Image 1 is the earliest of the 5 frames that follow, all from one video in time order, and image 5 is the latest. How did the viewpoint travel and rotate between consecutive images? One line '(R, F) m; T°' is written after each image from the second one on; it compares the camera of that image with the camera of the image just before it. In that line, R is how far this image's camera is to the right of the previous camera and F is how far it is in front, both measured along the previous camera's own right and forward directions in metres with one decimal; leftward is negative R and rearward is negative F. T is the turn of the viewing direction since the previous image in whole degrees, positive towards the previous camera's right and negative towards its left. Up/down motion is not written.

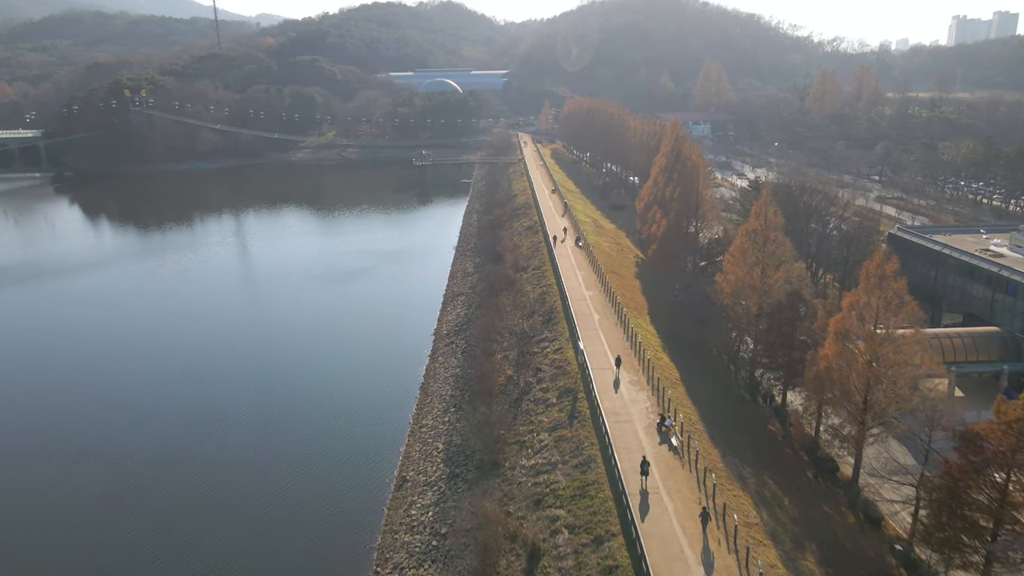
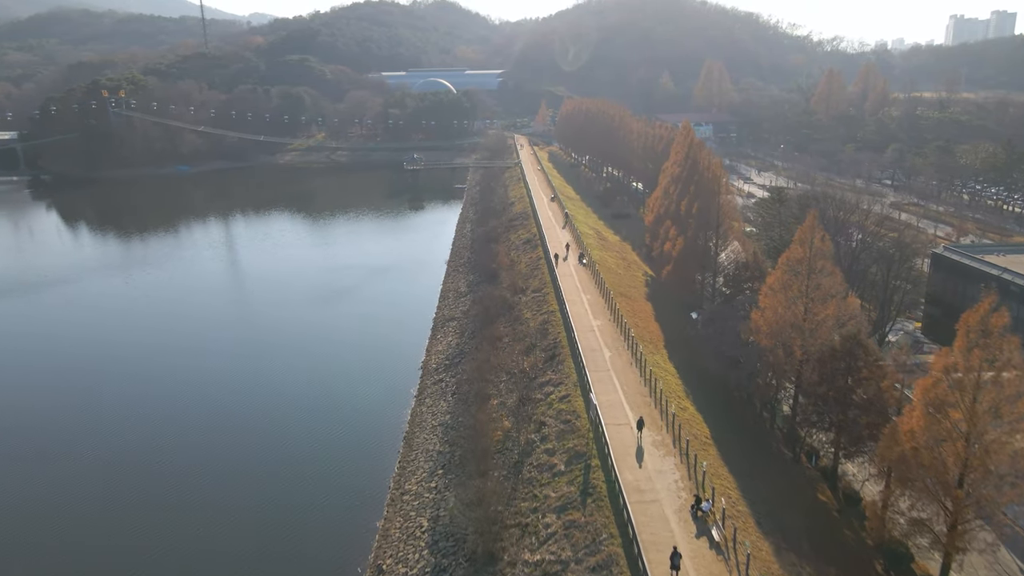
(-0.1, +2.6) m; 0°
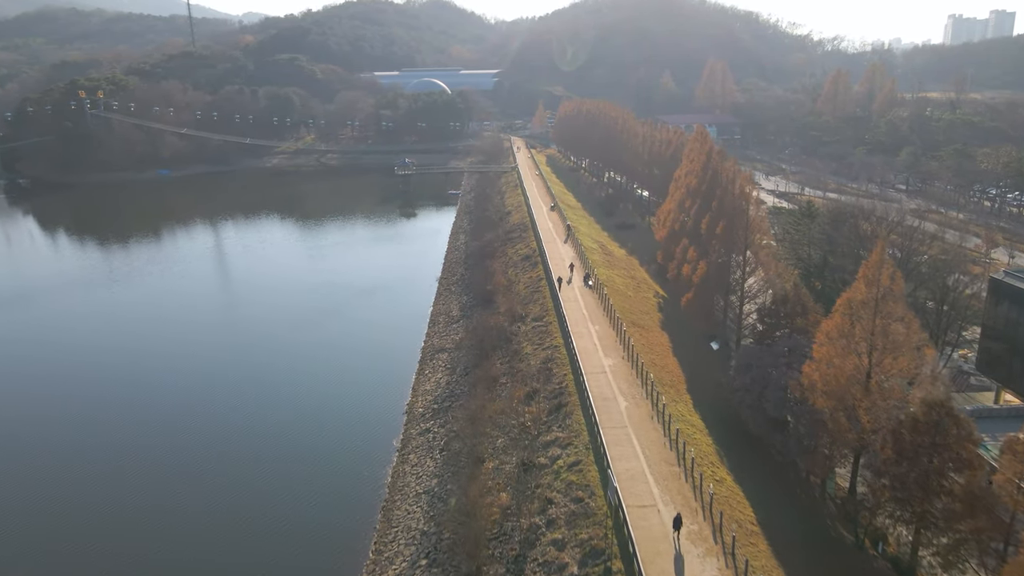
(0.0, +2.6) m; 0°
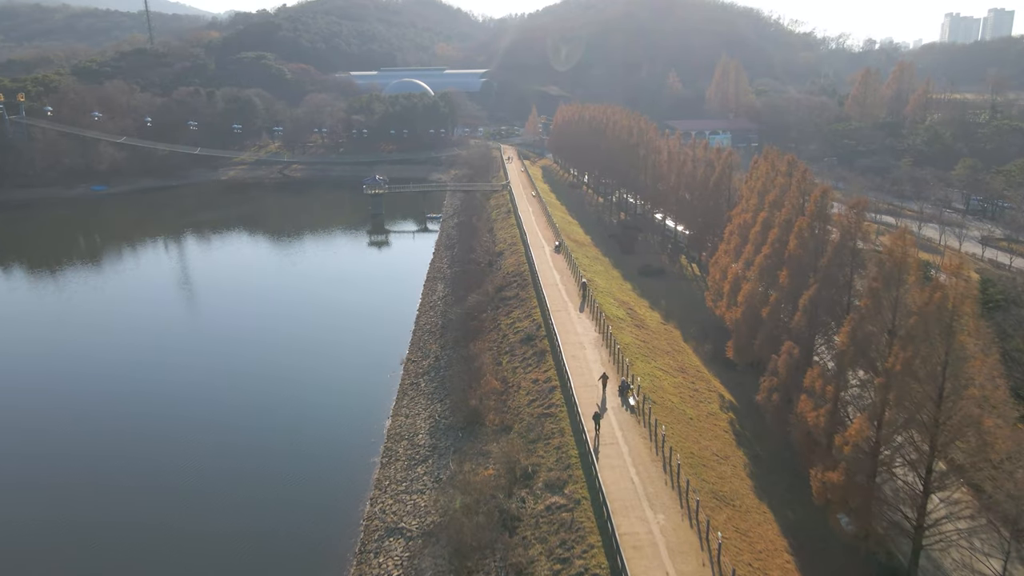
(-0.2, +8.2) m; +1°
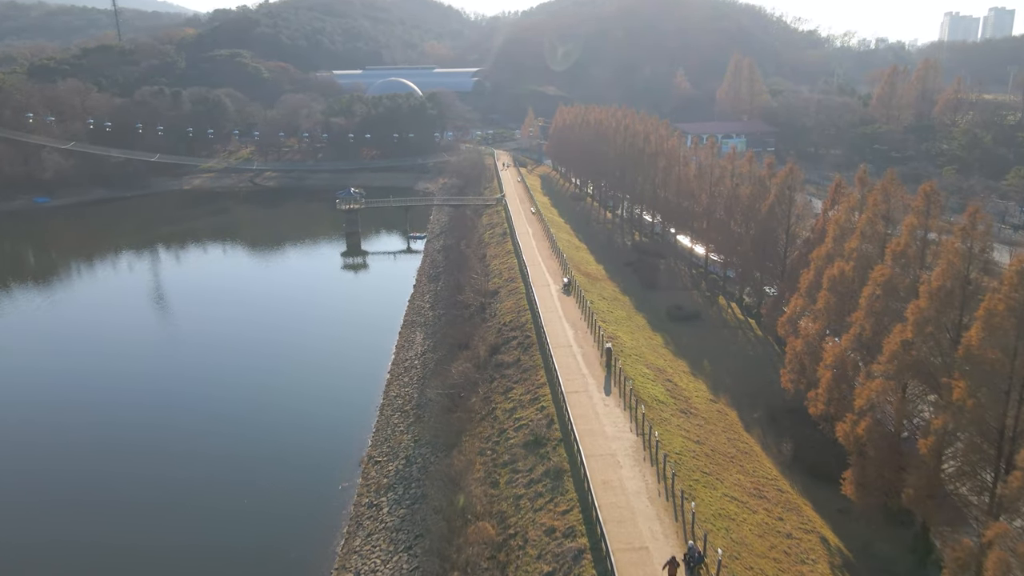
(-0.1, +5.6) m; +1°
